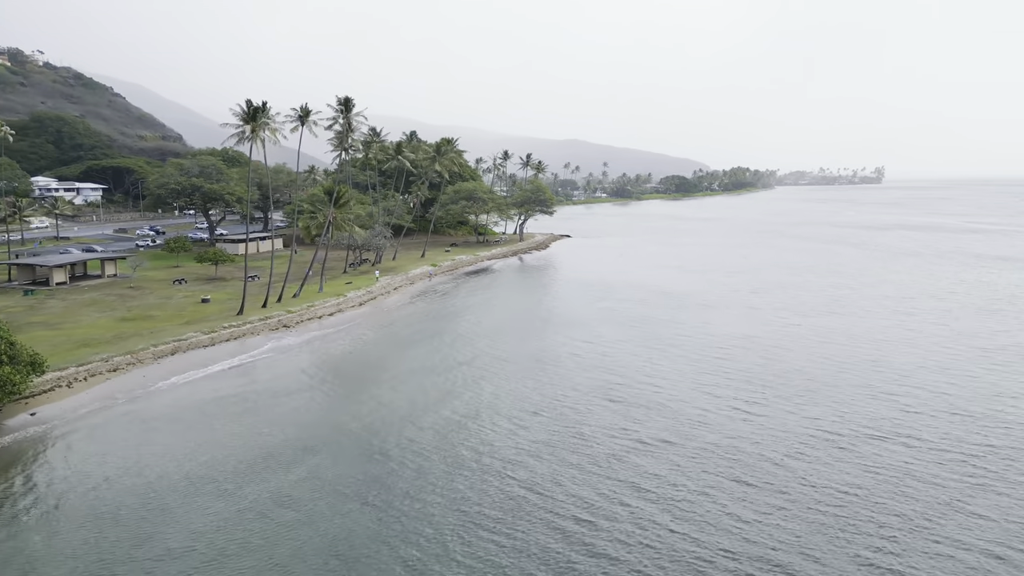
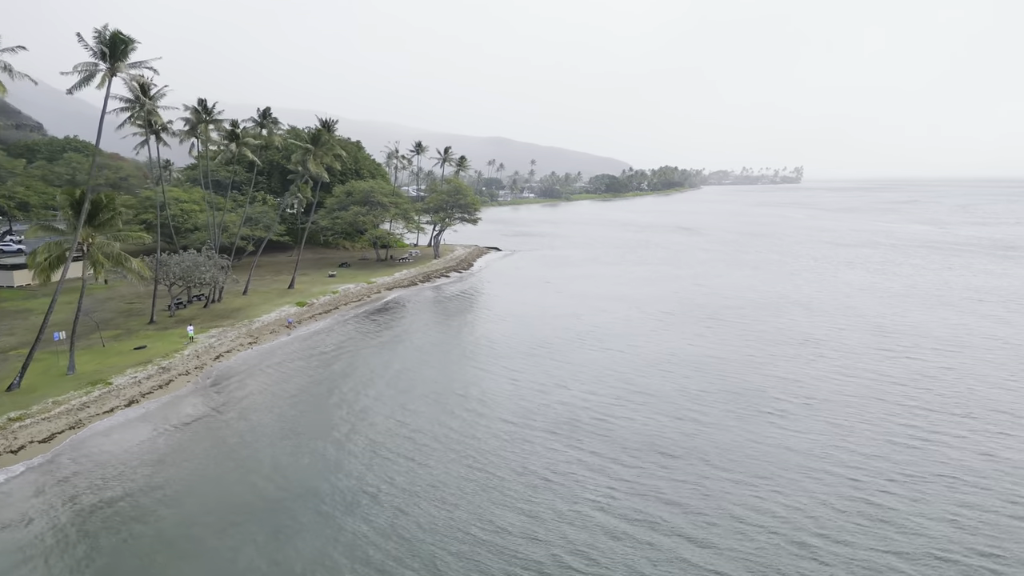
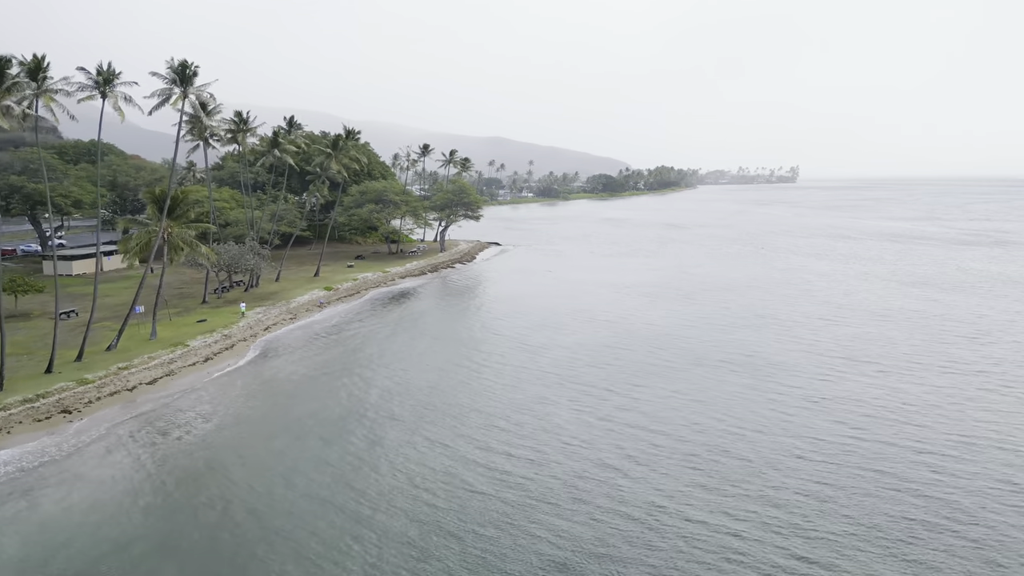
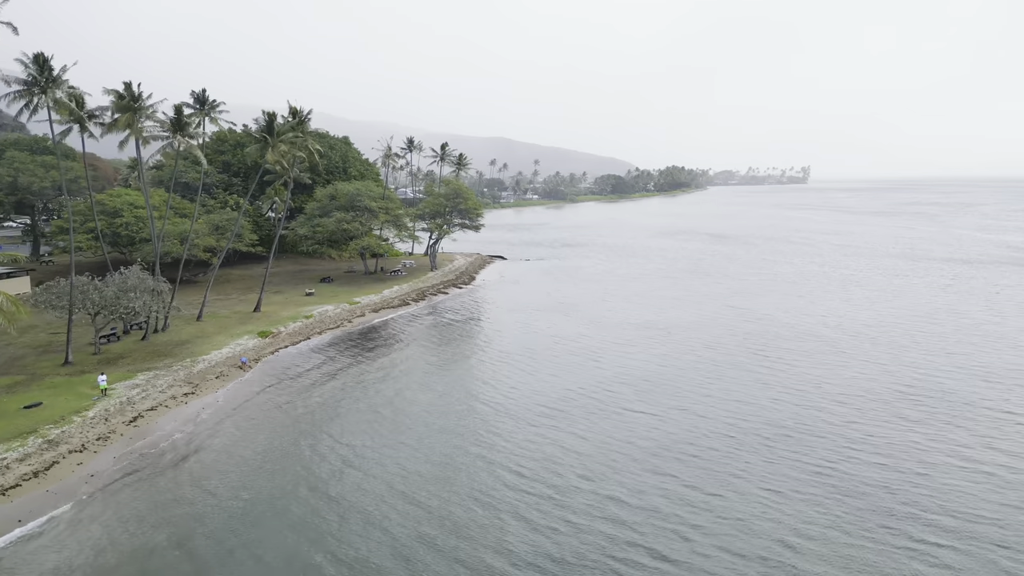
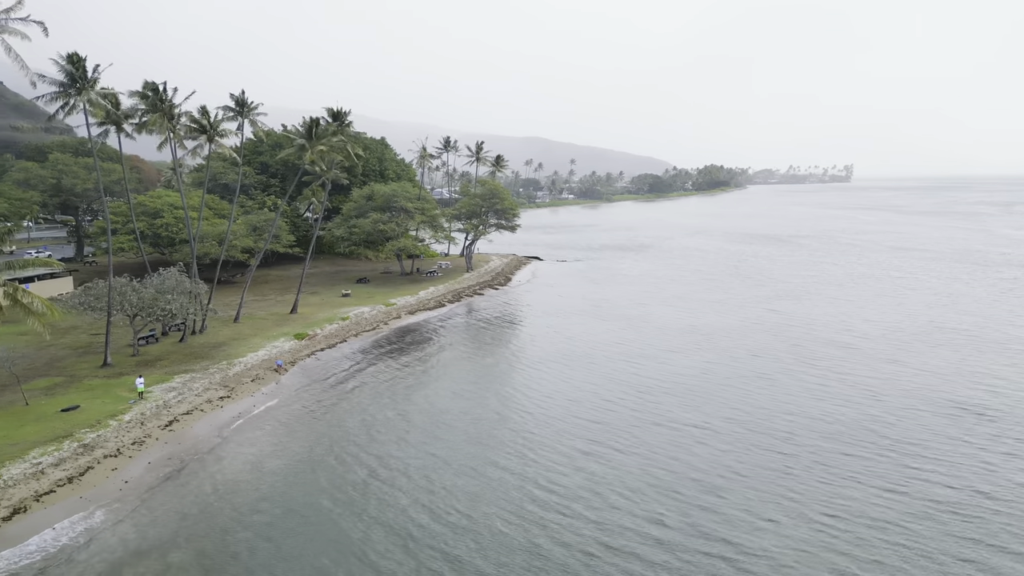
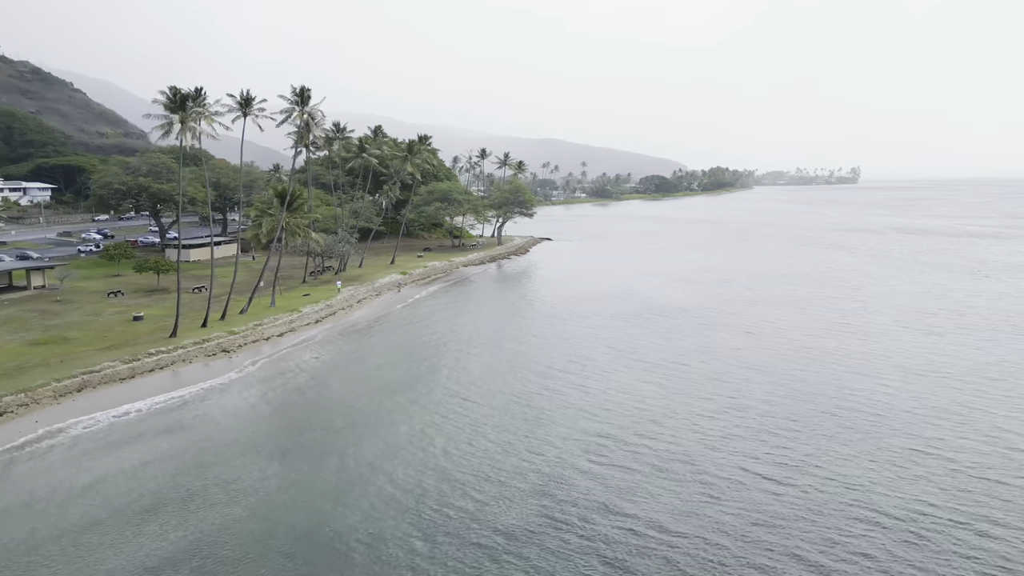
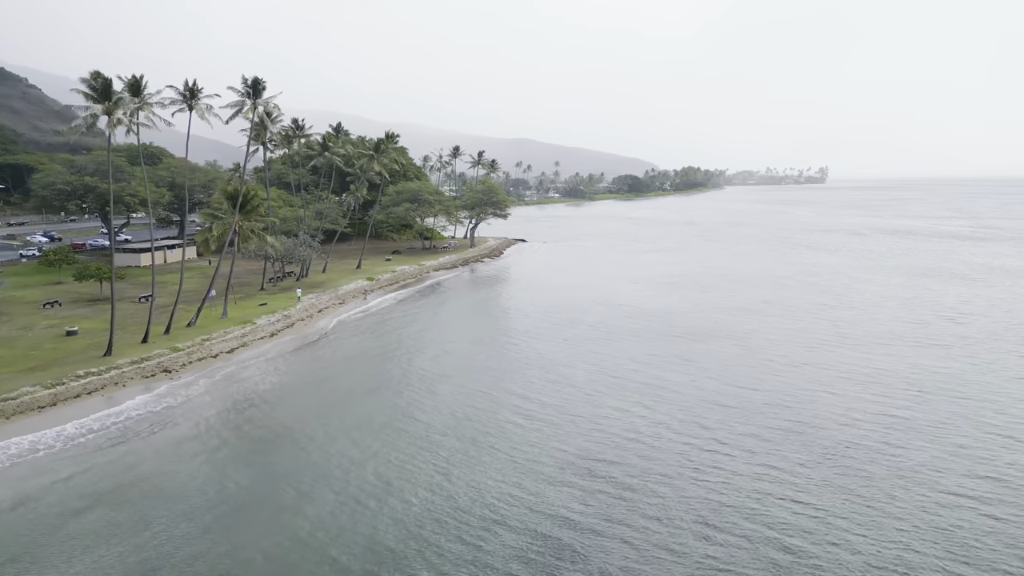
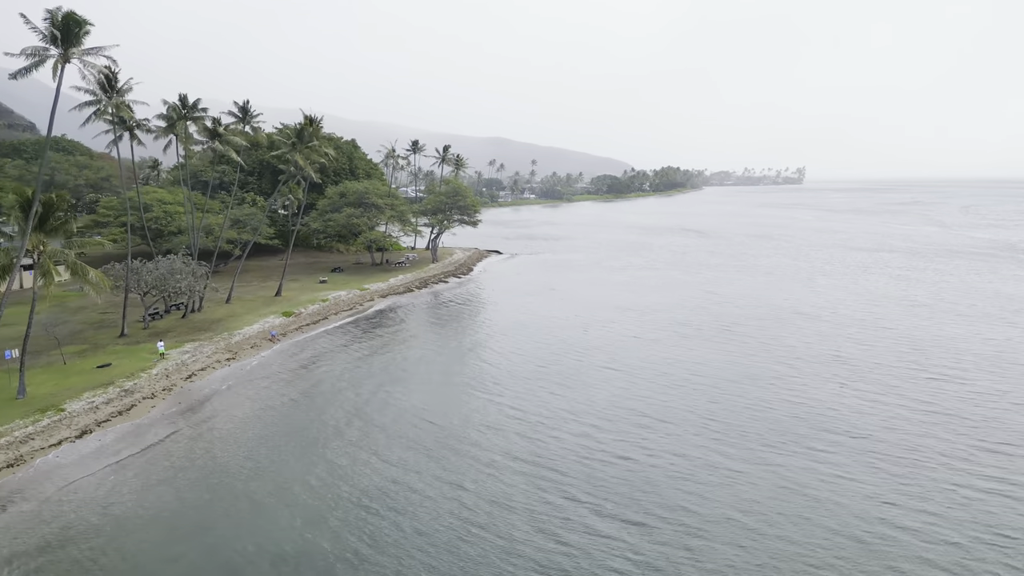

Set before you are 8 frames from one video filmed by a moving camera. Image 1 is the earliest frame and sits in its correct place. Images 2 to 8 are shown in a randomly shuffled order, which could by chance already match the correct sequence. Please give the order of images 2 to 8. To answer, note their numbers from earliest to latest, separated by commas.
6, 7, 3, 2, 8, 4, 5
